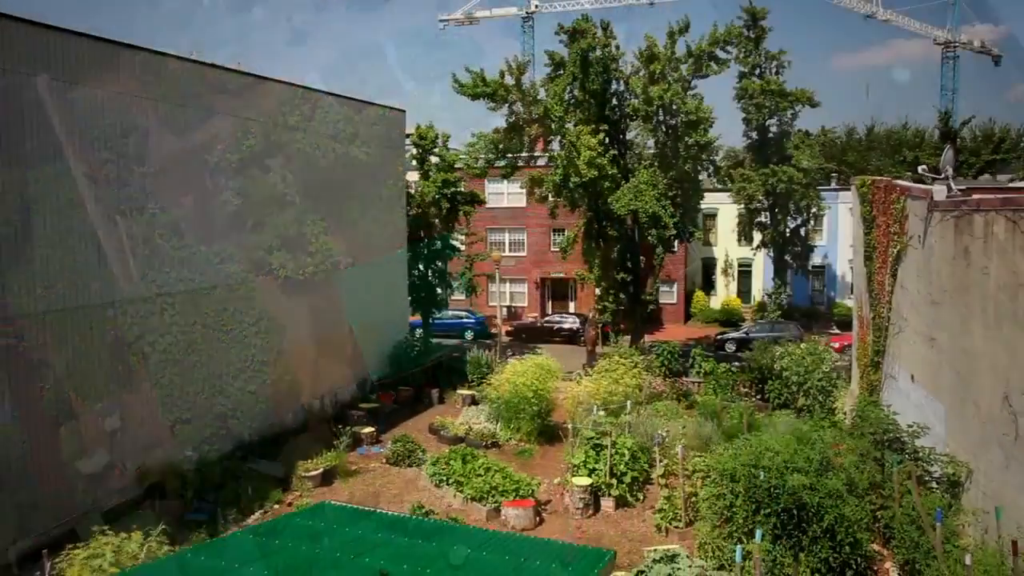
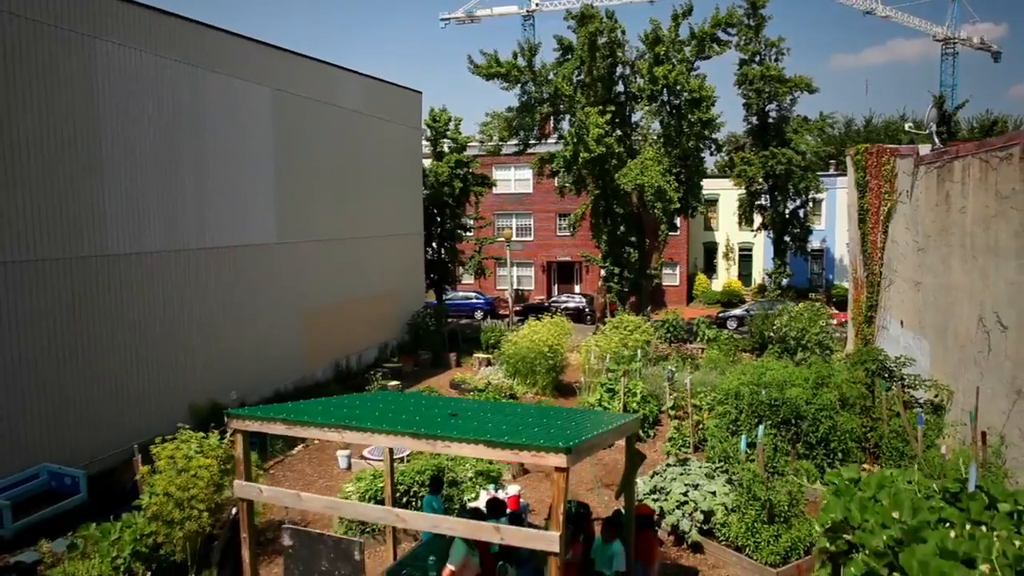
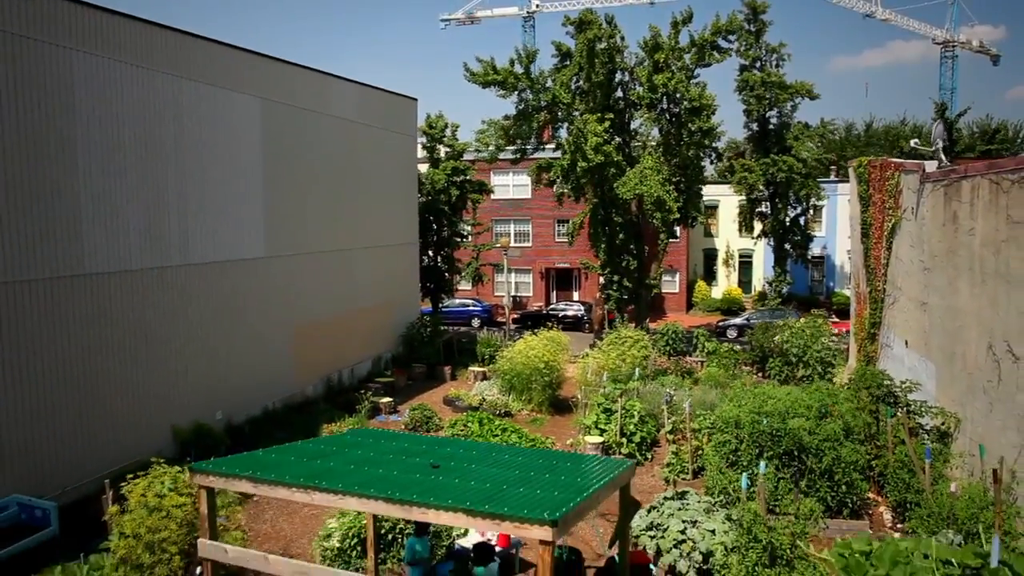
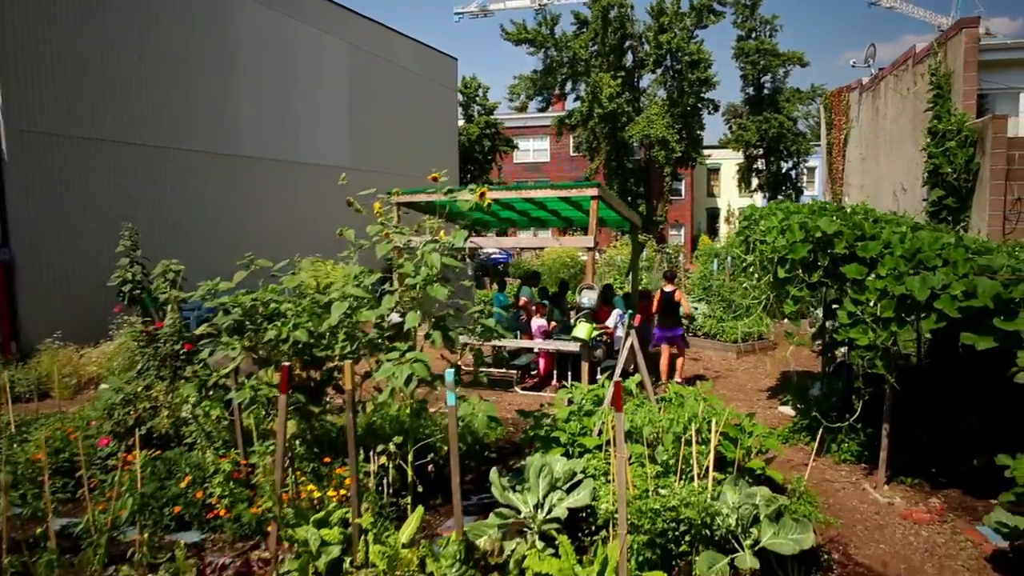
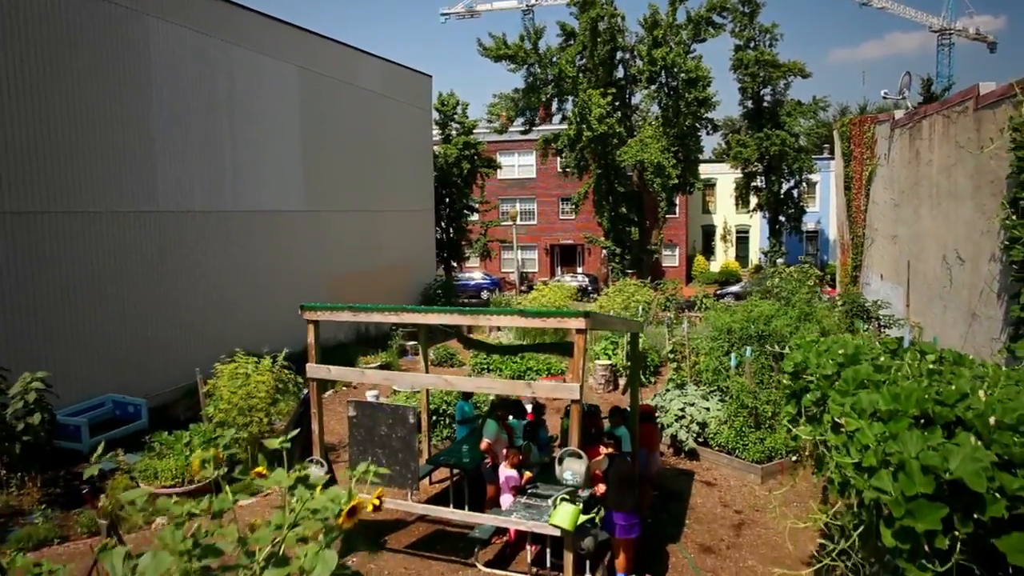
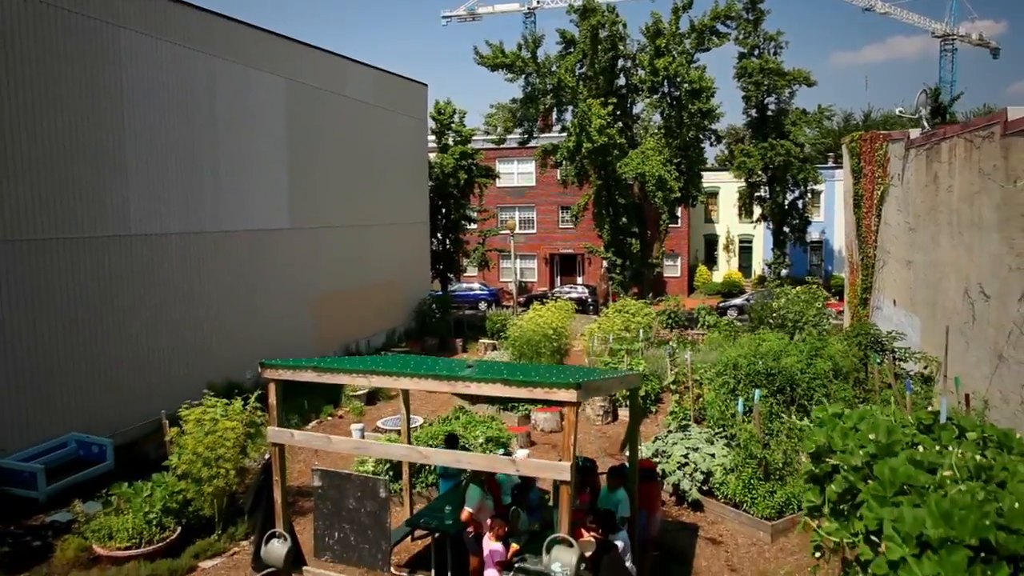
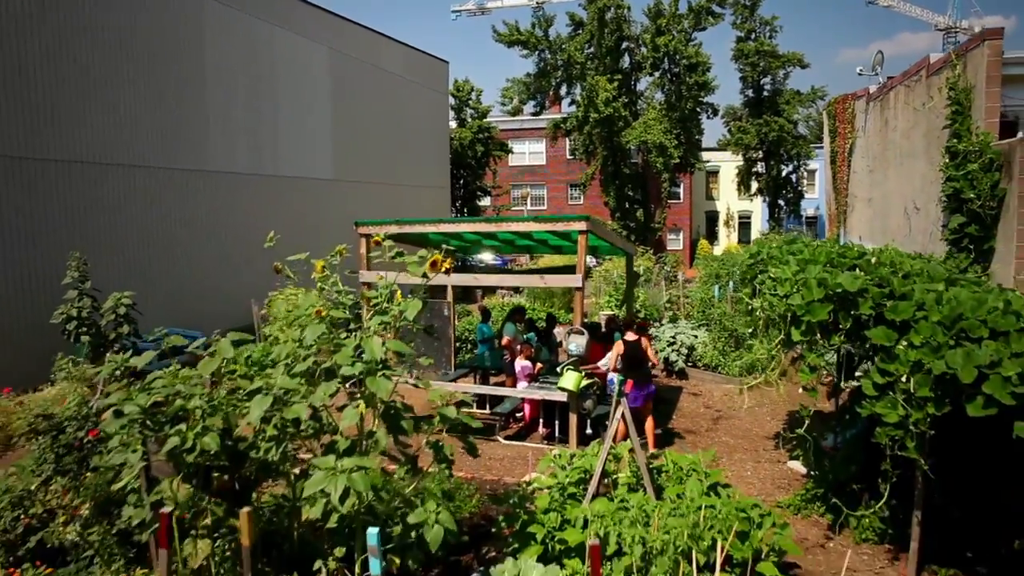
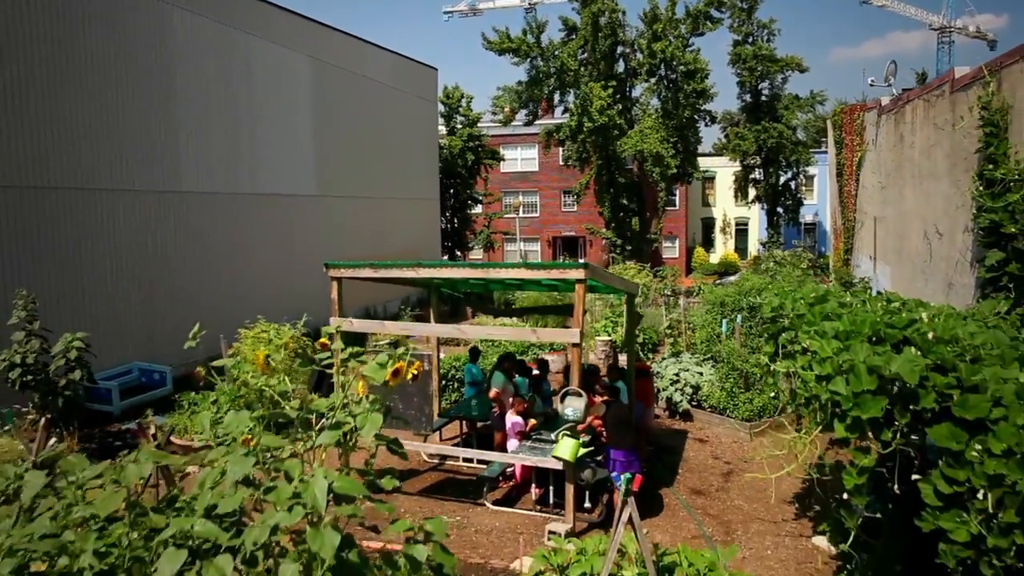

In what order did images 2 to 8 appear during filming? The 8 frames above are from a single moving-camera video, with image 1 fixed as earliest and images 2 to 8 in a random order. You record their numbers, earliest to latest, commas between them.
3, 2, 6, 5, 8, 7, 4
